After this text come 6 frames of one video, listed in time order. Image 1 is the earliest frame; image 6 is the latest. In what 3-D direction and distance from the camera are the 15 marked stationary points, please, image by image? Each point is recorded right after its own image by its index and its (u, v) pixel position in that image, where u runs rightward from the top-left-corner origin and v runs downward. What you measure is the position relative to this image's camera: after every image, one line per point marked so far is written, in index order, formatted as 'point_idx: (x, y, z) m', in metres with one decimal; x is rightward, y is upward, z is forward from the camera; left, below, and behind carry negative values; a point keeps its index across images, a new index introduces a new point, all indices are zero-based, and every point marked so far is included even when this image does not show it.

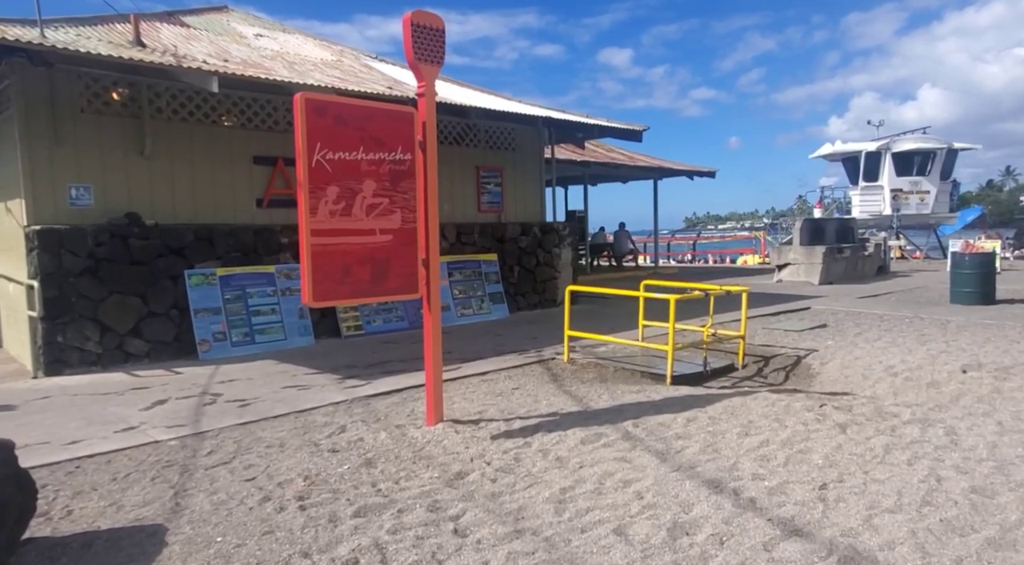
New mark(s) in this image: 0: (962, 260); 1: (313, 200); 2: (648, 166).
0: (+7.9, +0.4, +12.2) m
1: (-1.2, +0.5, +4.0) m
2: (+3.7, +3.2, +19.0) m
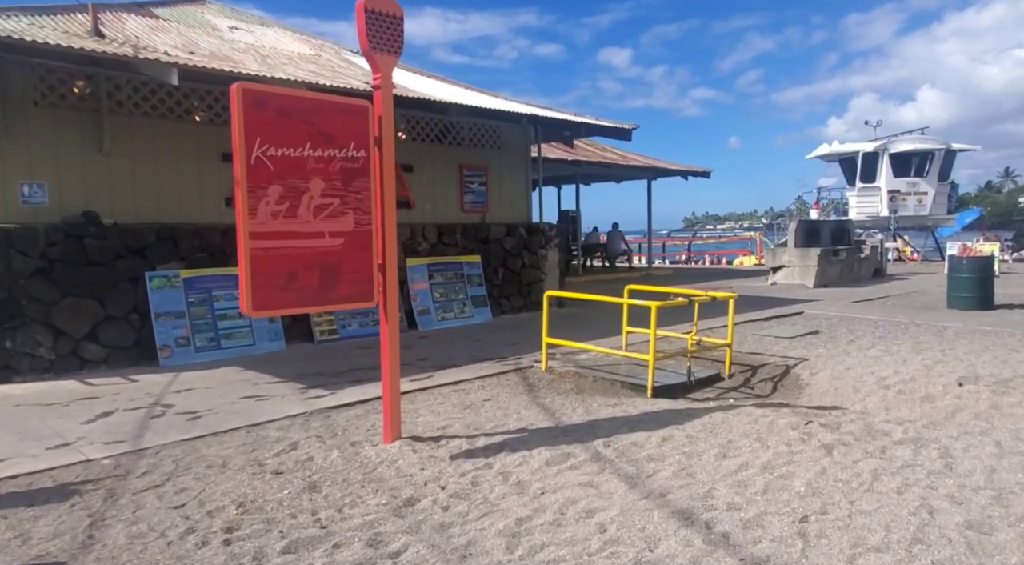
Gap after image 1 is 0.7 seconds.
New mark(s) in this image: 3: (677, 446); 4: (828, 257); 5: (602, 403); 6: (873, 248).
0: (+7.7, +0.3, +11.8) m
1: (-1.4, +0.4, +3.7) m
2: (+3.5, +3.2, +18.7) m
3: (+1.0, -1.0, +4.2) m
4: (+7.7, +0.6, +16.8) m
5: (+0.7, -1.0, +5.5) m
6: (+10.0, +1.0, +19.0) m
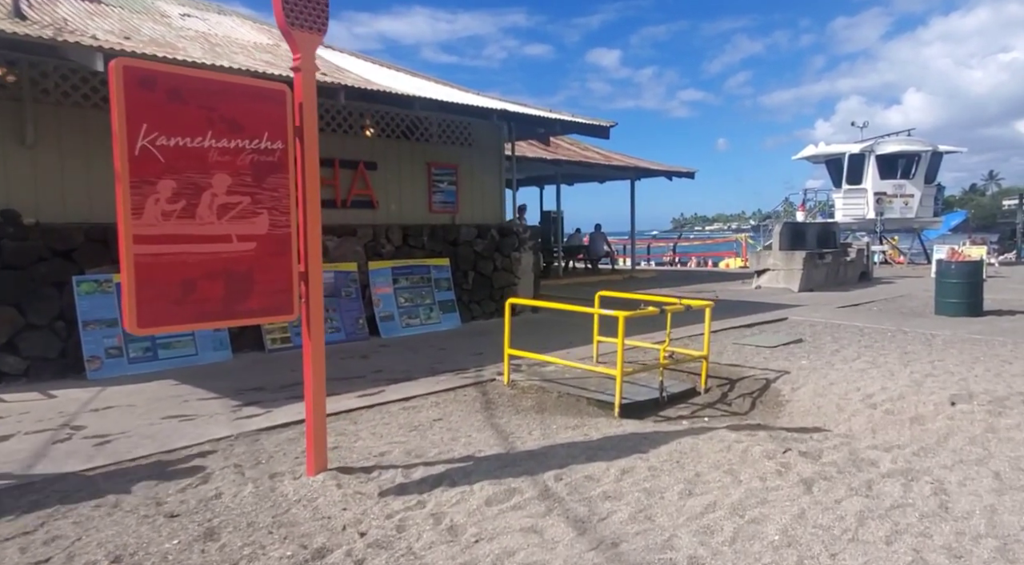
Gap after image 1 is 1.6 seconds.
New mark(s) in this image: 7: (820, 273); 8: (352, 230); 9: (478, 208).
0: (+7.3, +0.2, +11.4) m
1: (-1.7, +0.4, +3.1) m
2: (+2.9, +3.1, +18.2) m
3: (+0.7, -1.1, +3.7) m
4: (+7.2, +0.5, +16.4) m
5: (+0.4, -1.0, +5.0) m
6: (+9.4, +0.9, +18.6) m
7: (+7.4, +0.2, +16.7) m
8: (-2.1, +0.7, +9.0) m
9: (-0.5, +1.2, +10.8) m
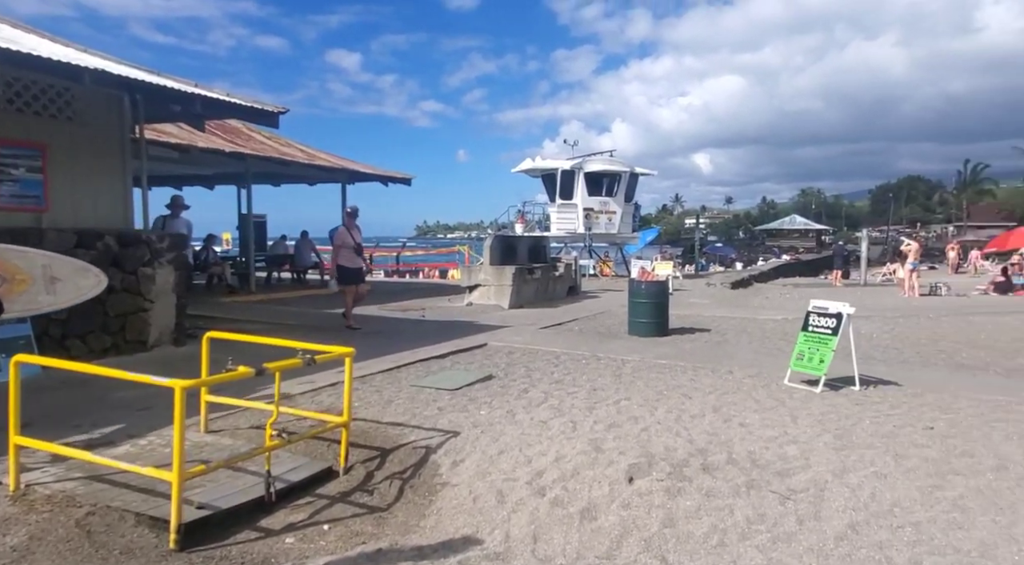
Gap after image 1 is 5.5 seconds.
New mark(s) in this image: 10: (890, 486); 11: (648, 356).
0: (+2.1, -0.1, +11.4) m
1: (-3.2, +0.1, +0.4) m
2: (-4.4, +2.7, +16.1) m
3: (-1.2, -1.3, +1.7) m
4: (+0.2, +0.2, +16.0) m
5: (-2.0, -1.3, +2.8) m
6: (+1.5, +0.5, +18.9) m
7: (+0.4, -0.2, +16.3) m
8: (-5.7, +0.4, +5.7) m
9: (-4.9, +0.9, +7.9) m
10: (+2.6, -1.4, +4.9) m
11: (+1.8, -1.0, +9.4) m
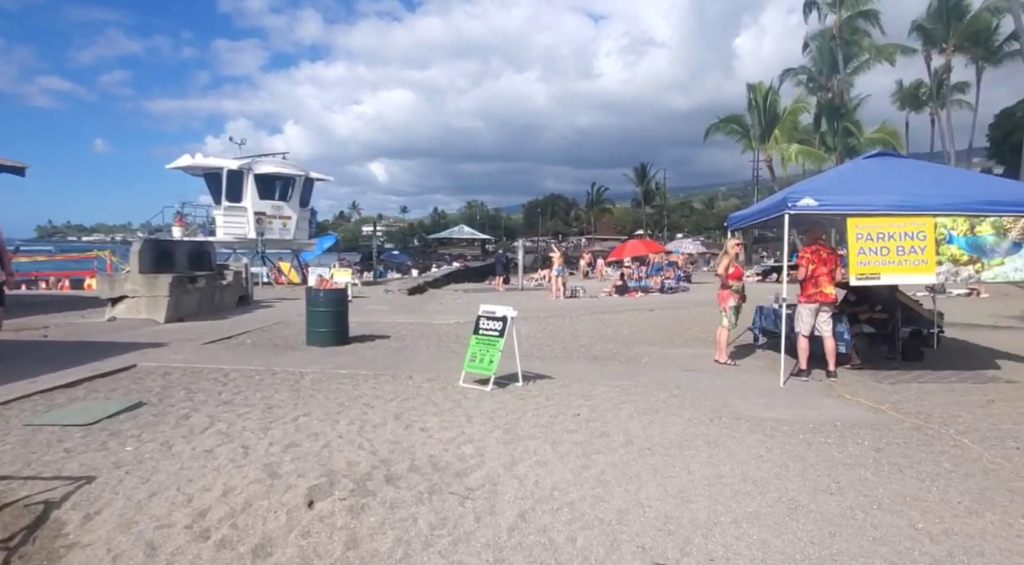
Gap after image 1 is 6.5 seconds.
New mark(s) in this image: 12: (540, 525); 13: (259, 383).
0: (-3.1, -0.2, +10.9) m
1: (-3.0, +0.1, -1.3) m
2: (-11.1, +2.5, +12.3) m
3: (-1.7, -1.3, +0.8) m
4: (-6.9, -0.1, +14.2) m
5: (-2.9, -1.3, +1.4) m
6: (-7.0, +0.2, +17.3) m
7: (-6.9, -0.4, +14.5) m
8: (-7.5, +0.3, +2.3) m
9: (-7.9, +0.7, +4.7) m
10: (+0.3, -1.5, +5.3) m
11: (-2.5, -1.1, +9.0) m
12: (+0.2, -1.5, +4.2) m
13: (-2.9, -1.1, +7.8) m
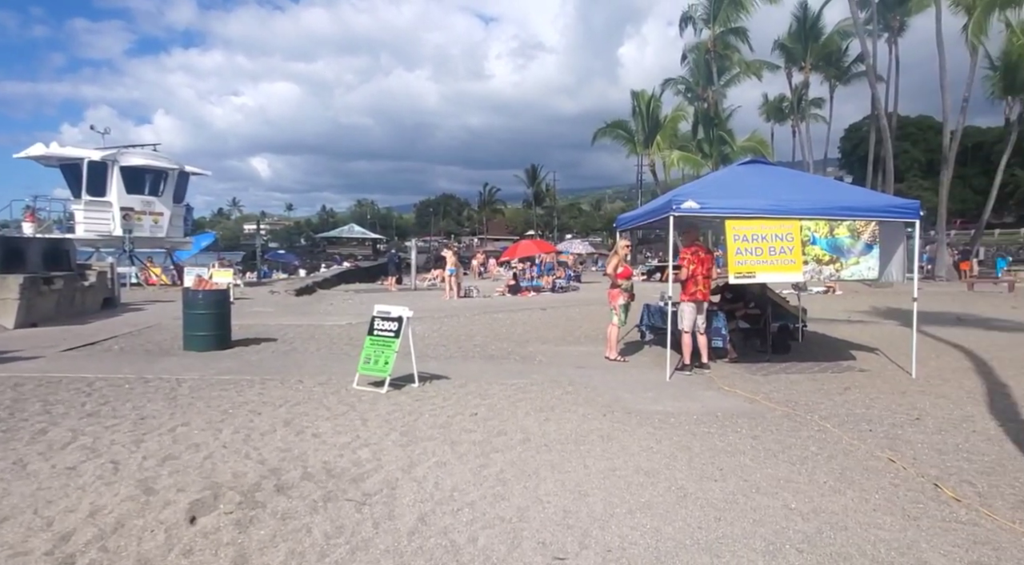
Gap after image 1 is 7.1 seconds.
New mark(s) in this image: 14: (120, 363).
0: (-4.7, -0.3, +10.2) m
1: (-2.6, +0.1, -1.9) m
2: (-12.8, +2.4, +10.3) m
3: (-1.8, -1.3, +0.4) m
4: (-9.0, -0.1, +12.8) m
5: (-3.0, -1.3, +0.9) m
6: (-9.6, +0.2, +15.9) m
7: (-9.0, -0.4, +13.2) m
8: (-7.7, +0.2, +1.0) m
9: (-8.4, +0.7, +3.3) m
10: (-0.5, -1.4, +5.2) m
11: (-3.8, -1.1, +8.4) m
12: (-0.4, -1.4, +4.1) m
13: (-4.0, -1.1, +7.1) m
14: (-5.1, -1.0, +8.9) m
